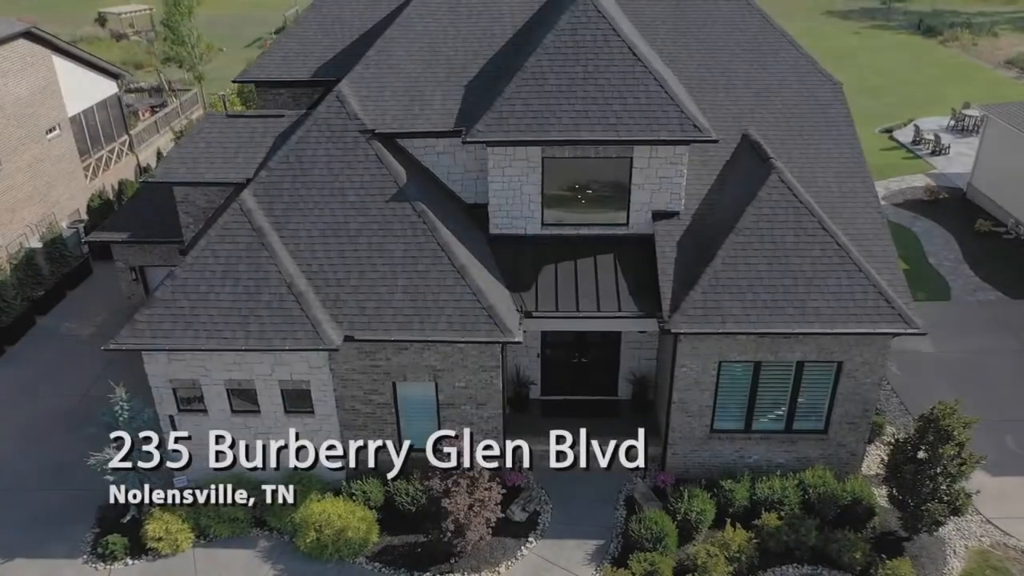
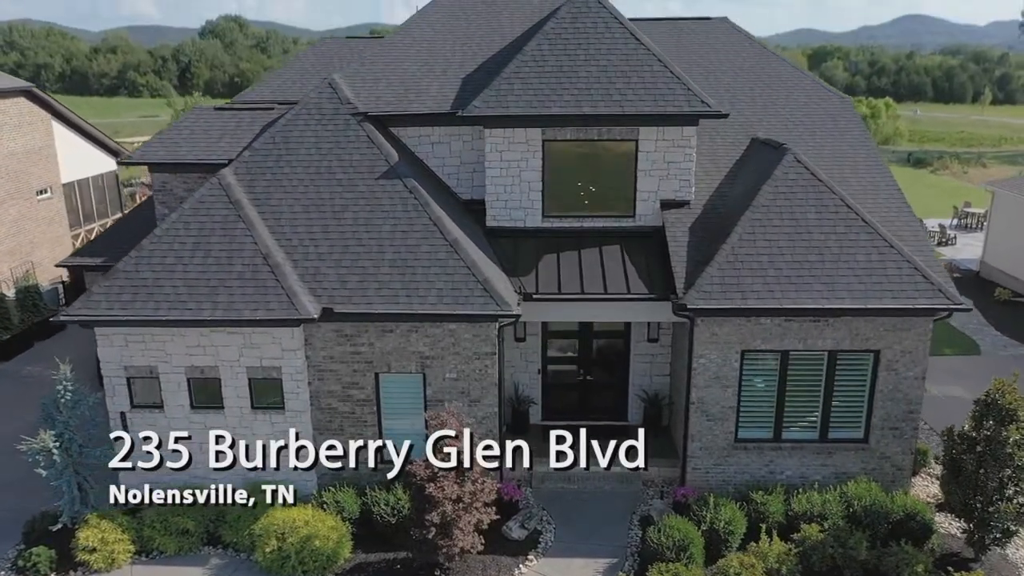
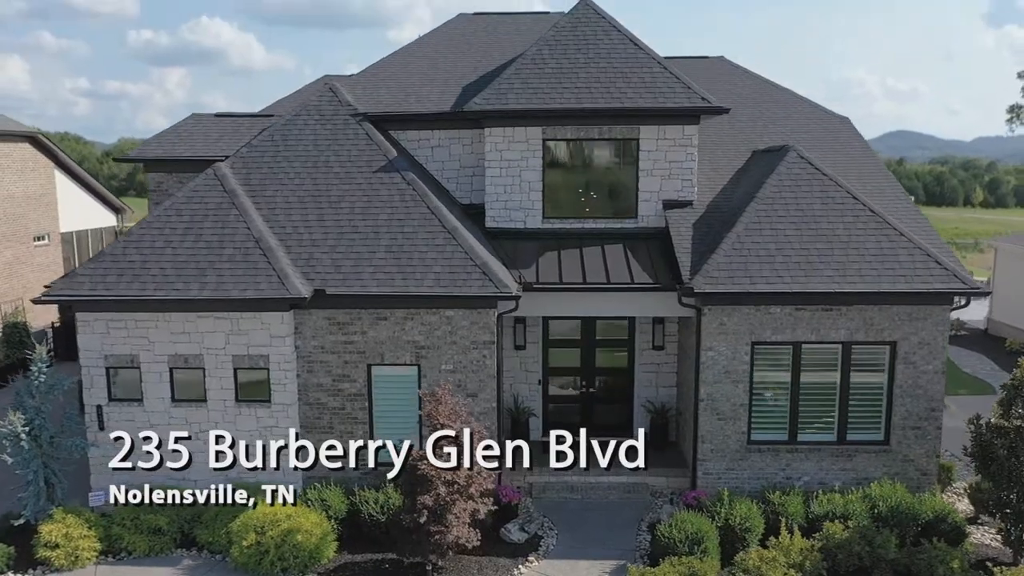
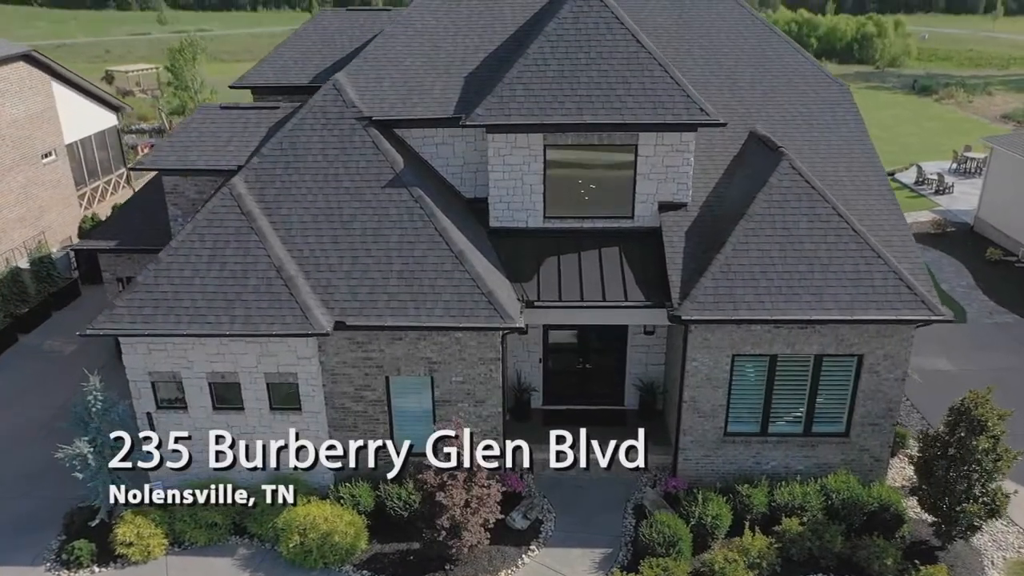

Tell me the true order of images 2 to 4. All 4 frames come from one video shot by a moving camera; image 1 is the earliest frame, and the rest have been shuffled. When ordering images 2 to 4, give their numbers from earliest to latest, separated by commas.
4, 2, 3
